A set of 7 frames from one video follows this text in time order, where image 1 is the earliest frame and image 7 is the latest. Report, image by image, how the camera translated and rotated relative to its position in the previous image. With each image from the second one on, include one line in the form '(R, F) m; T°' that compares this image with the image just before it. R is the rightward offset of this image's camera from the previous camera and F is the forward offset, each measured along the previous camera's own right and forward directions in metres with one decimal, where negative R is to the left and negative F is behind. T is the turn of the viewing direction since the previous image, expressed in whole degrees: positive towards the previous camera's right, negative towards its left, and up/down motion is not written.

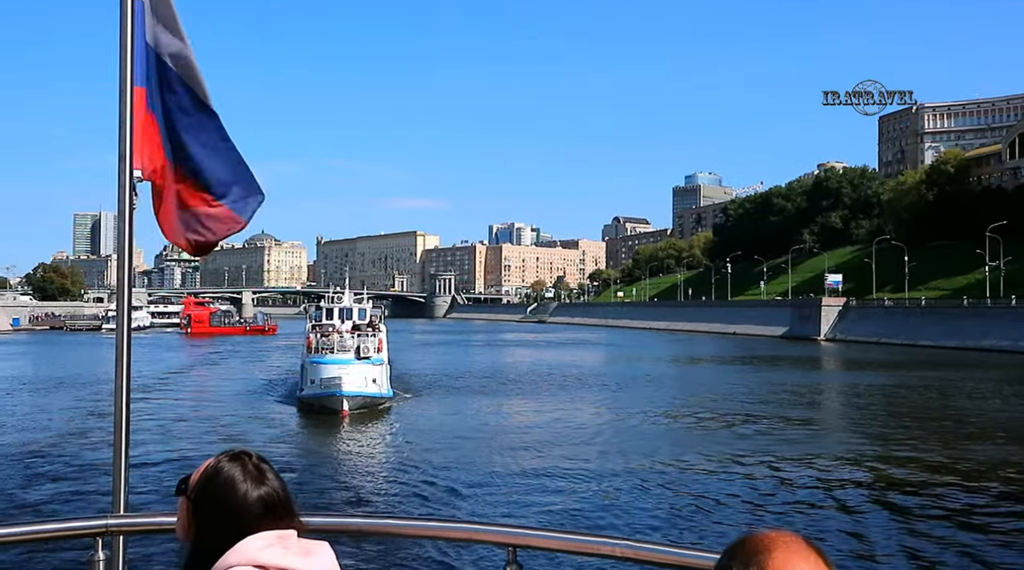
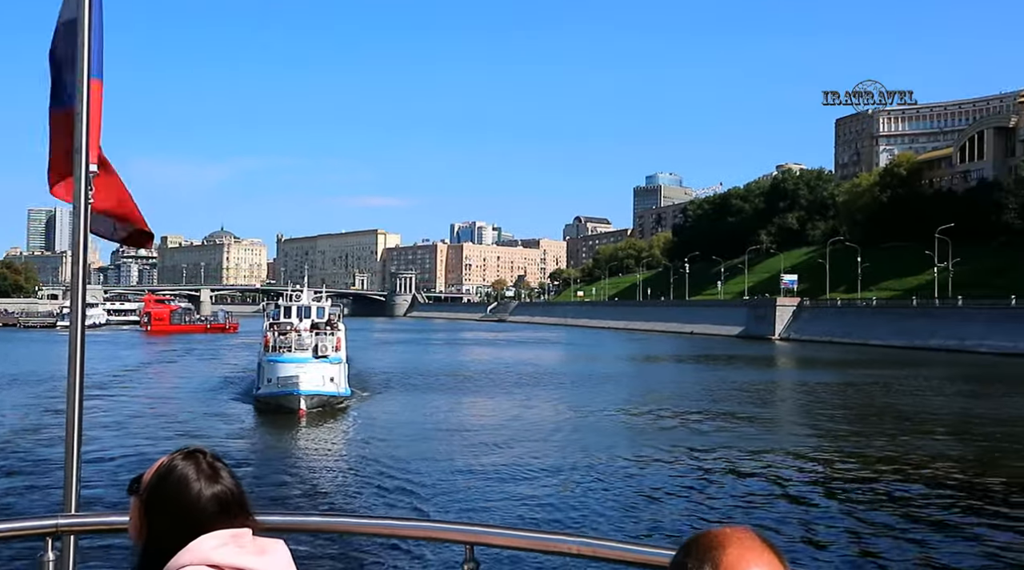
(+0.5, -0.4) m; +2°
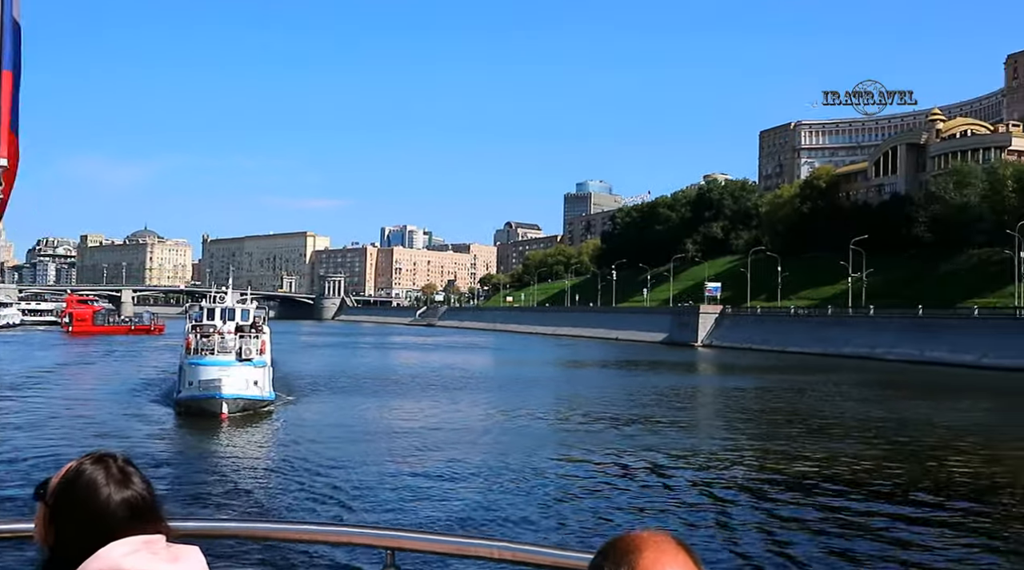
(+0.6, -0.8) m; +4°
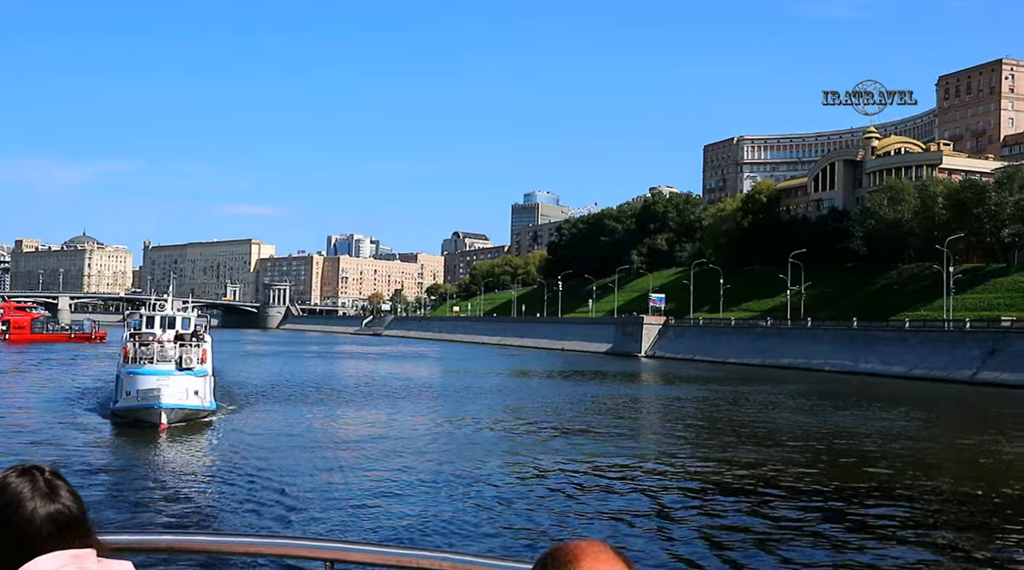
(+0.3, -1.1) m; +3°
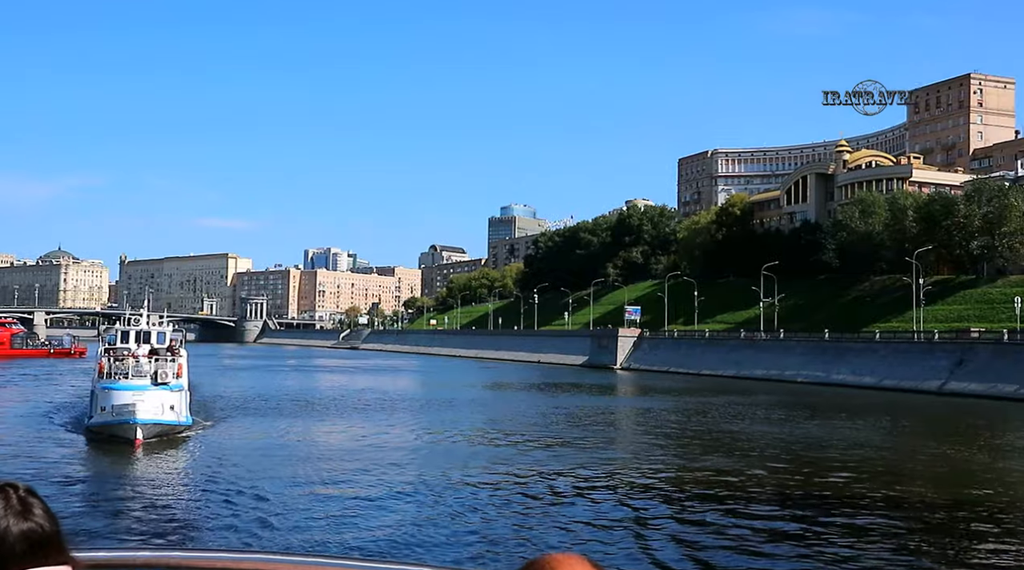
(+0.5, -0.3) m; +1°
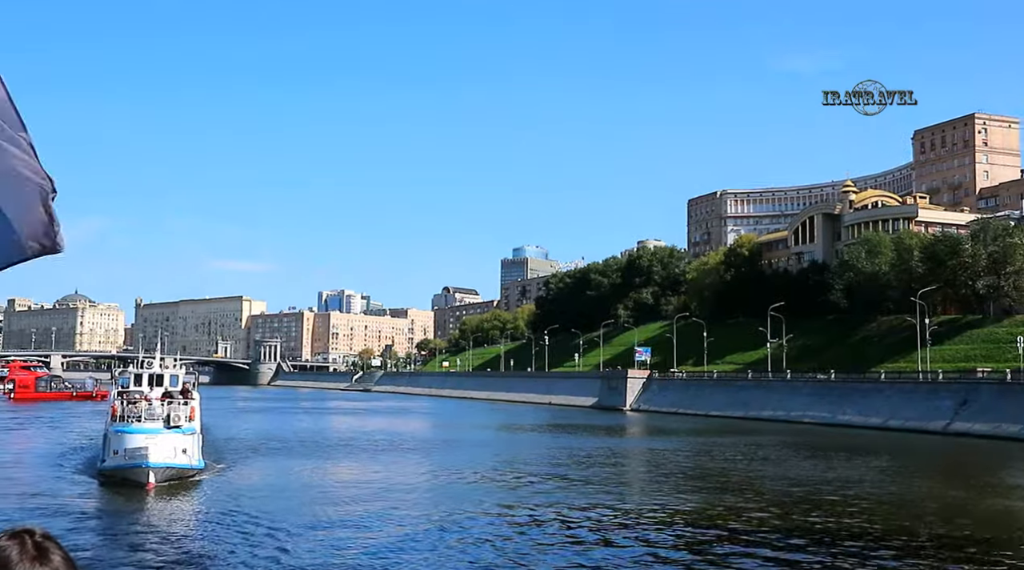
(+0.9, -1.3) m; -1°
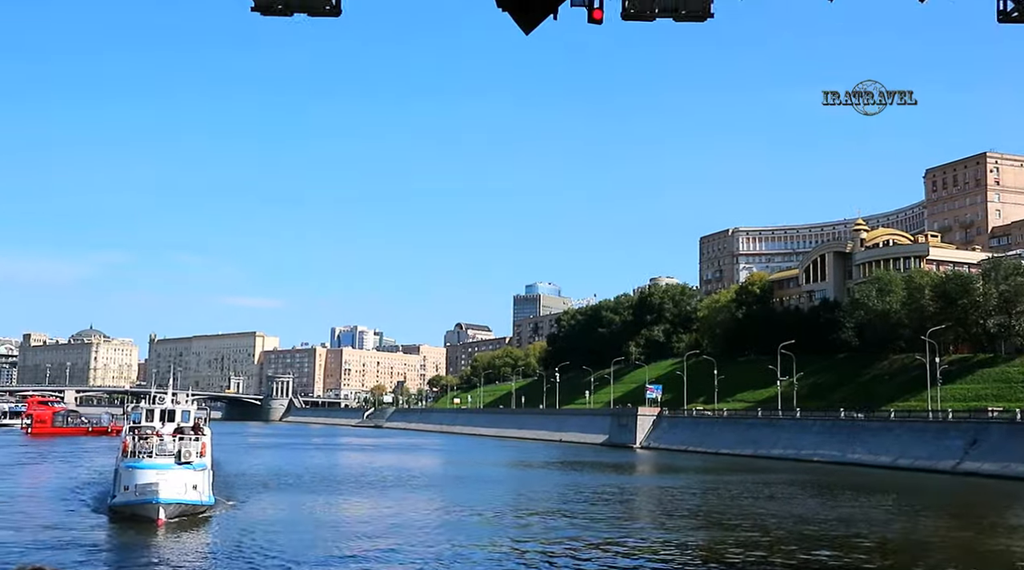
(+0.5, -0.4) m; -1°
